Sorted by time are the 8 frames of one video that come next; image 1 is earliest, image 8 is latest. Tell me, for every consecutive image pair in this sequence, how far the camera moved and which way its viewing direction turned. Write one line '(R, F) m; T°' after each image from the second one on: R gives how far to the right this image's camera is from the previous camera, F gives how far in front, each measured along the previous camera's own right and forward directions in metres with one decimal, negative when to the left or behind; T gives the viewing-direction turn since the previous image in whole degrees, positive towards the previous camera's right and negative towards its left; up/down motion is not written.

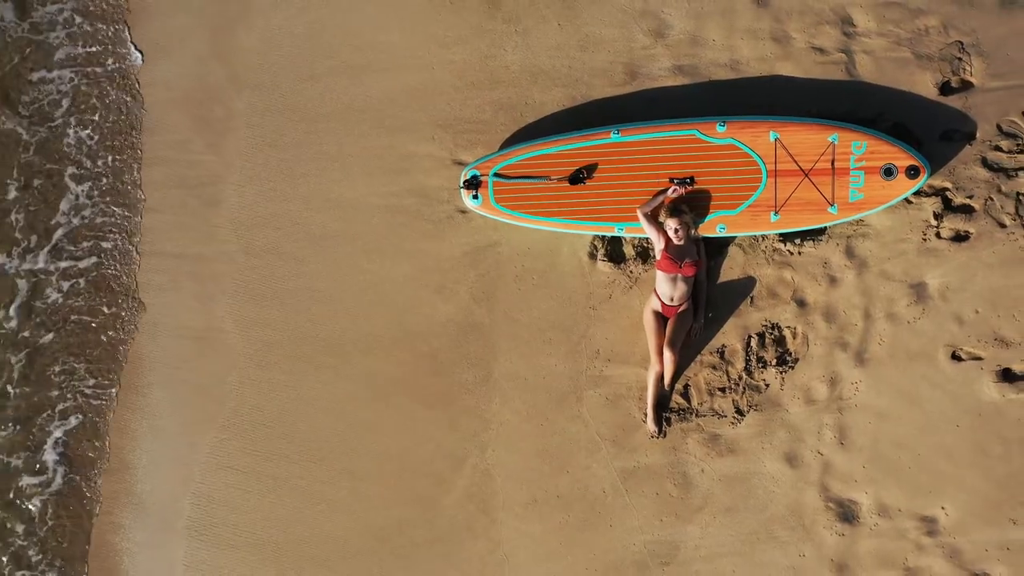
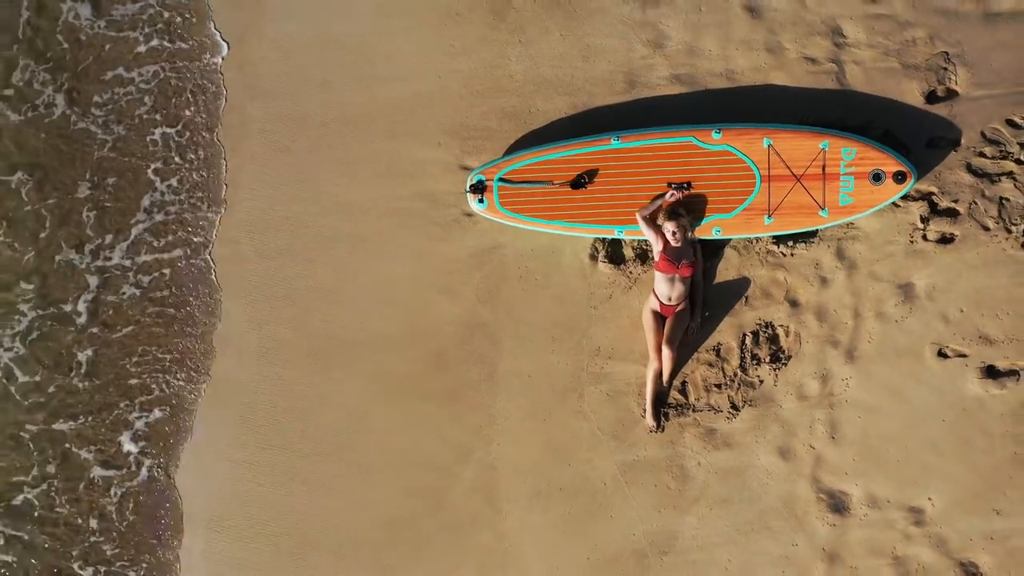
(0.0, -0.2) m; 0°
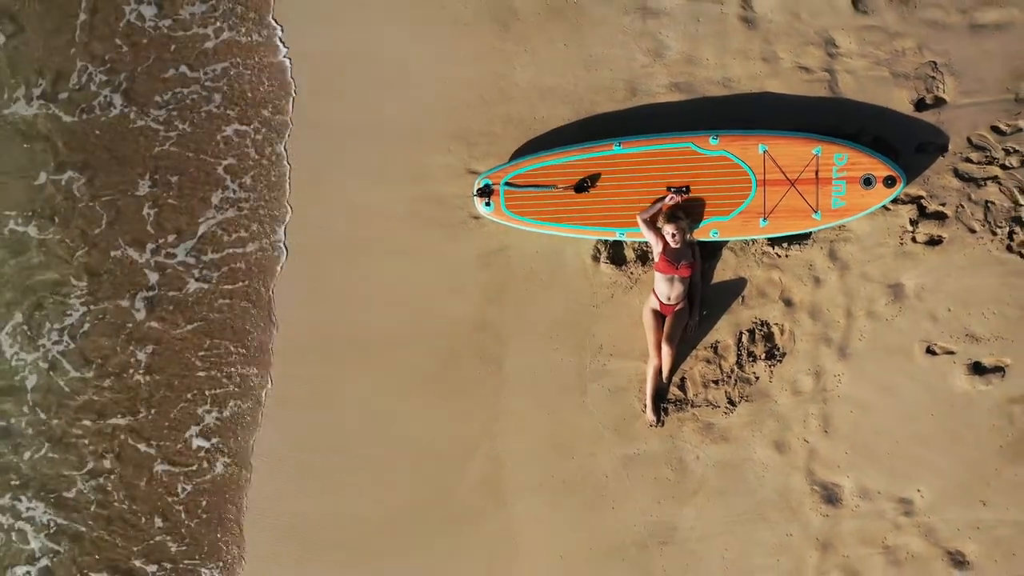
(0.0, -0.2) m; 0°
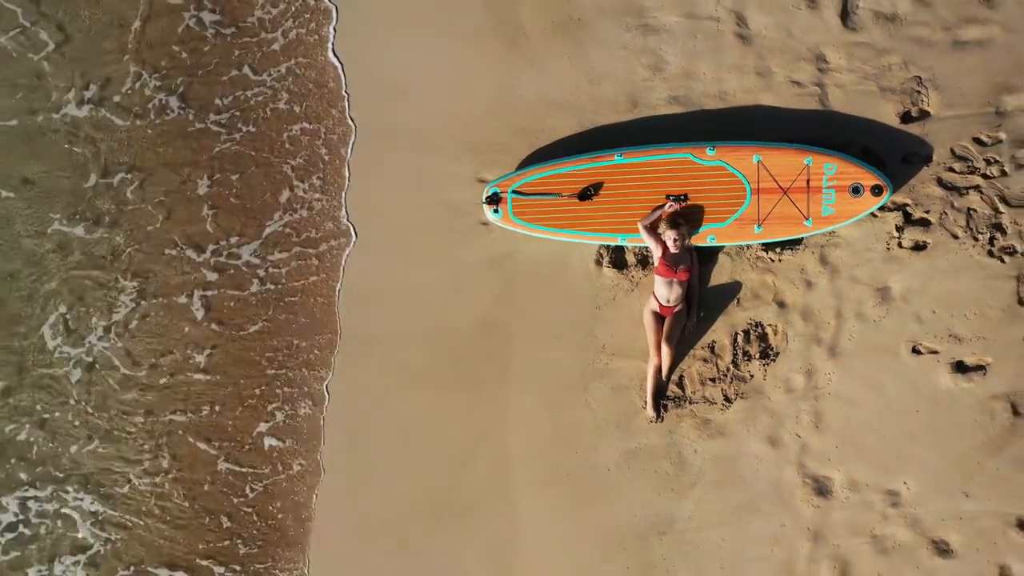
(0.0, -0.2) m; 0°
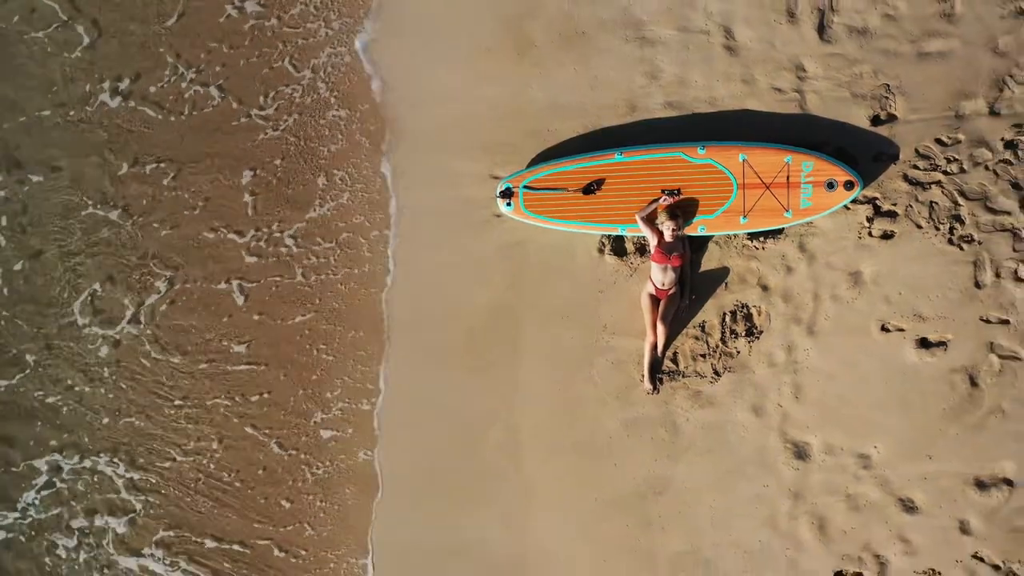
(-0.1, -0.5) m; 0°
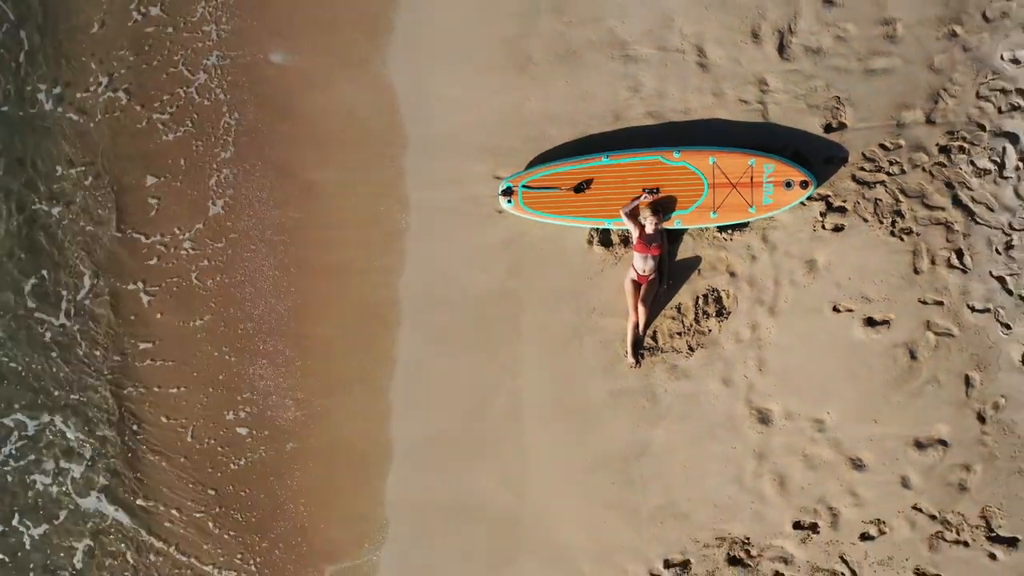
(0.0, -0.7) m; 0°
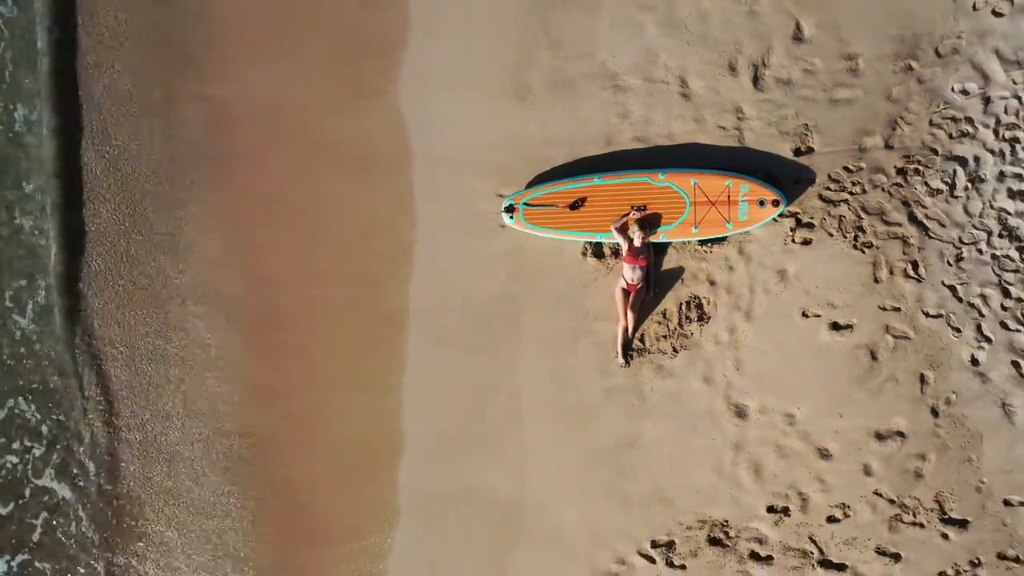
(0.0, -0.6) m; 0°
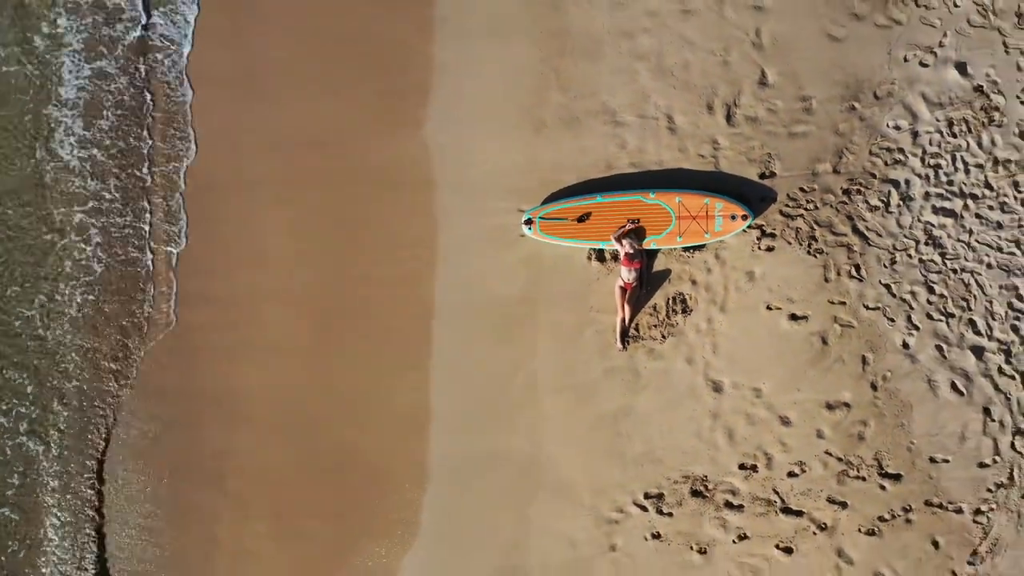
(-0.2, -1.4) m; -1°
